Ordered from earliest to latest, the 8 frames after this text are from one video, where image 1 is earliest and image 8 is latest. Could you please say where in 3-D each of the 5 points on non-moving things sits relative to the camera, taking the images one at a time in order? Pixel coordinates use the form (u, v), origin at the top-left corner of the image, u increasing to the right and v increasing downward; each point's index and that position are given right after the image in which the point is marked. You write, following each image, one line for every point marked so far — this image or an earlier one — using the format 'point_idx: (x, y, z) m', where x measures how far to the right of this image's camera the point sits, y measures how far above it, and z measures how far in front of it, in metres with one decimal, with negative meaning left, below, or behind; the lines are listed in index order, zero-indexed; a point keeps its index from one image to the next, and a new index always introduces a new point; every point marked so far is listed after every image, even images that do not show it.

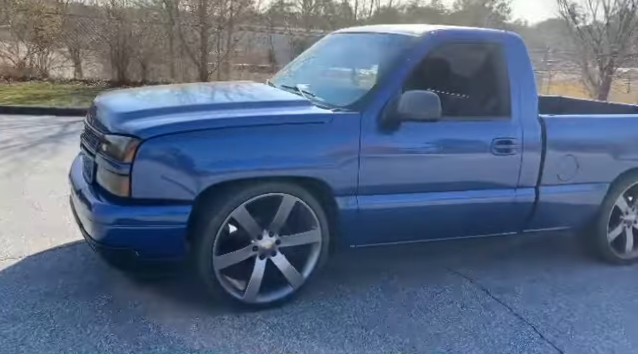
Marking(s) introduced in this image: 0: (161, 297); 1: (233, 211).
0: (-0.9, -0.7, +3.4) m
1: (-0.5, -0.2, +3.1) m
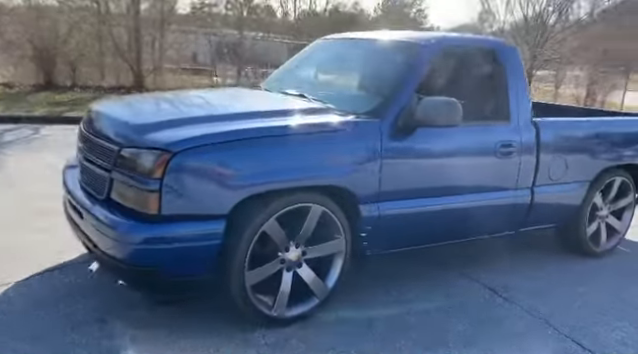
0: (-0.8, -0.8, +3.2) m
1: (-0.3, -0.2, +3.0) m
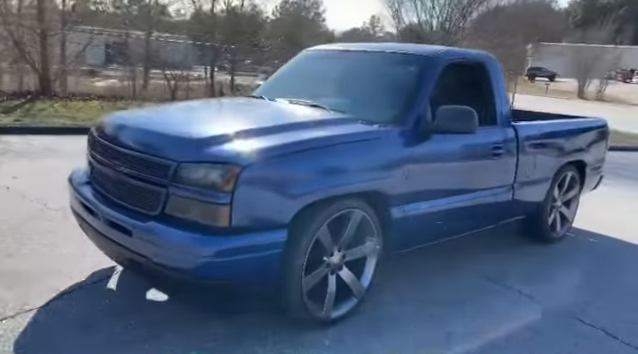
0: (-0.5, -0.9, +3.2) m
1: (0.0, -0.3, +3.1) m
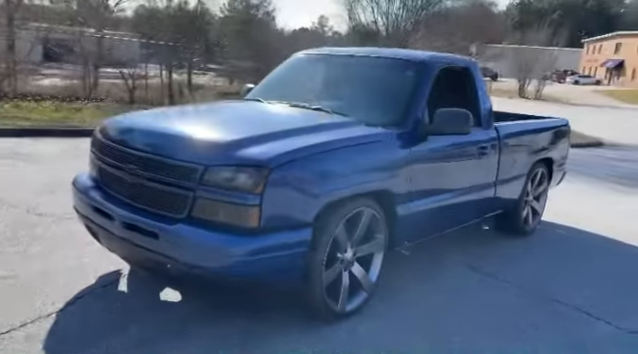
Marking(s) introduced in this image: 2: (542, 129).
0: (-0.4, -0.9, +3.3) m
1: (+0.1, -0.3, +3.3) m
2: (+2.2, +0.5, +5.4) m
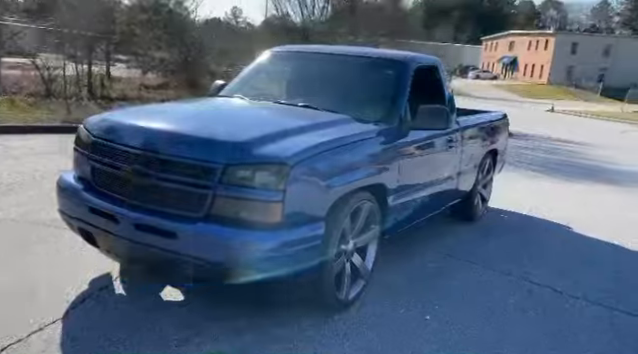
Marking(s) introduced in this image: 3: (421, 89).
0: (-0.3, -0.9, +3.4) m
1: (+0.1, -0.3, +3.4) m
2: (+1.8, +0.6, +5.9) m
3: (+0.9, +0.7, +4.6) m
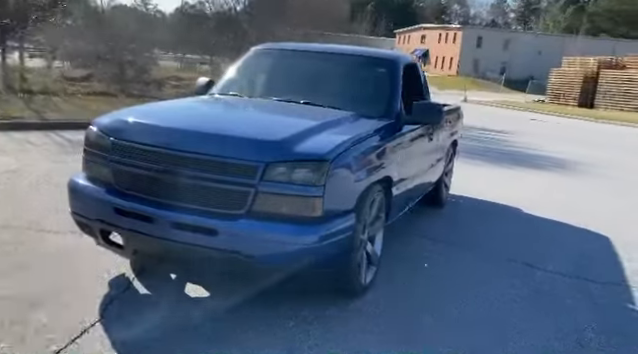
0: (-0.2, -0.8, +3.6) m
1: (+0.3, -0.2, +3.7) m
2: (+1.5, +0.7, +6.4) m
3: (+0.8, +0.8, +4.9) m
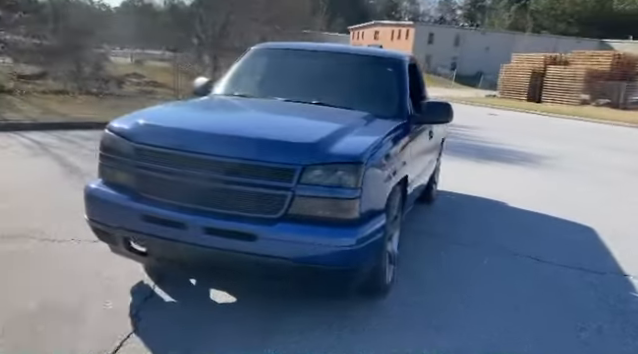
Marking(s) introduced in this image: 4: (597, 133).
0: (0.0, -0.9, +3.6) m
1: (+0.5, -0.2, +3.7) m
2: (+1.4, +0.7, +6.5) m
3: (+0.8, +0.8, +5.0) m
4: (+8.7, +1.3, +17.0) m
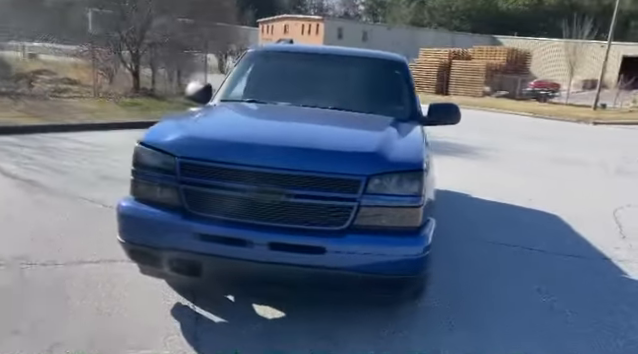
0: (+0.3, -0.9, +3.6) m
1: (+0.7, -0.3, +3.8) m
2: (+1.1, +0.8, +6.7) m
3: (+0.8, +0.8, +5.1) m
4: (+6.3, +1.8, +18.3) m
